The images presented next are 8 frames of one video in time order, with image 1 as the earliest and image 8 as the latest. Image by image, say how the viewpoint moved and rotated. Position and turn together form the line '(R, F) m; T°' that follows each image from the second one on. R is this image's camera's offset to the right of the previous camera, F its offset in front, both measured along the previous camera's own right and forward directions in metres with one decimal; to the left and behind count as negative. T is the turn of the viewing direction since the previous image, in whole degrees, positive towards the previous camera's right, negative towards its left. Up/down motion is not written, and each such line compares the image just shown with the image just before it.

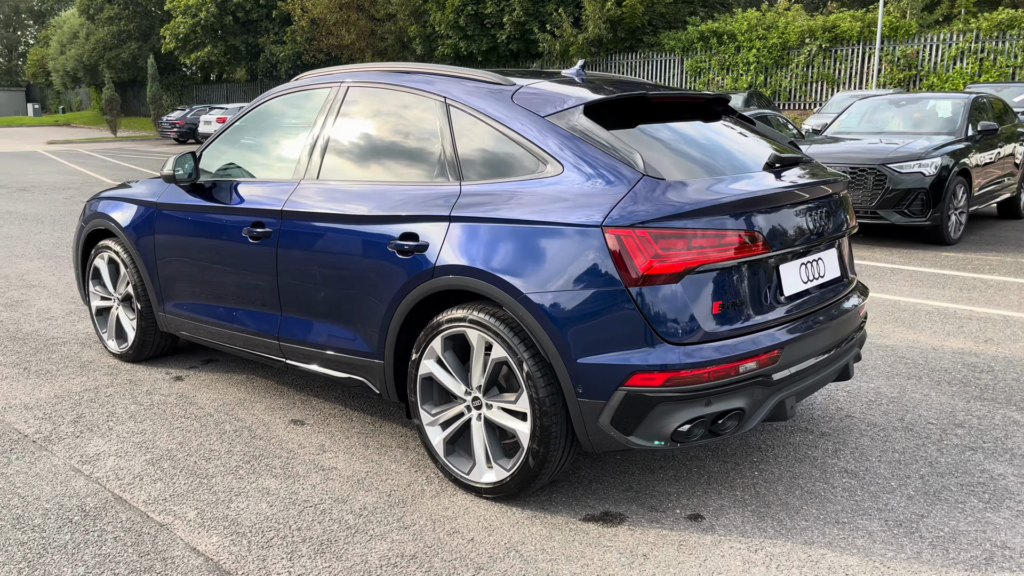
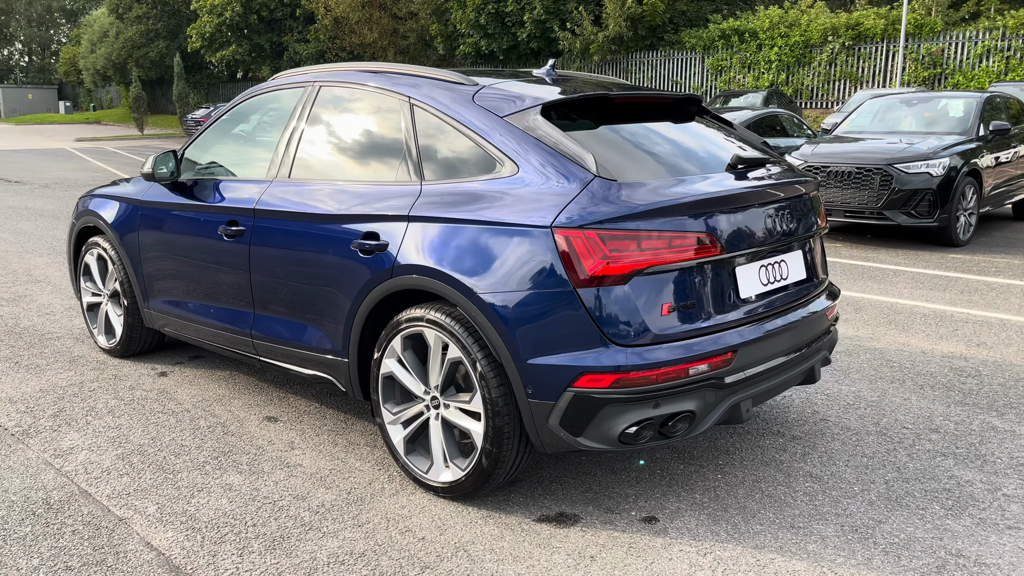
(+0.2, 0.0) m; -2°
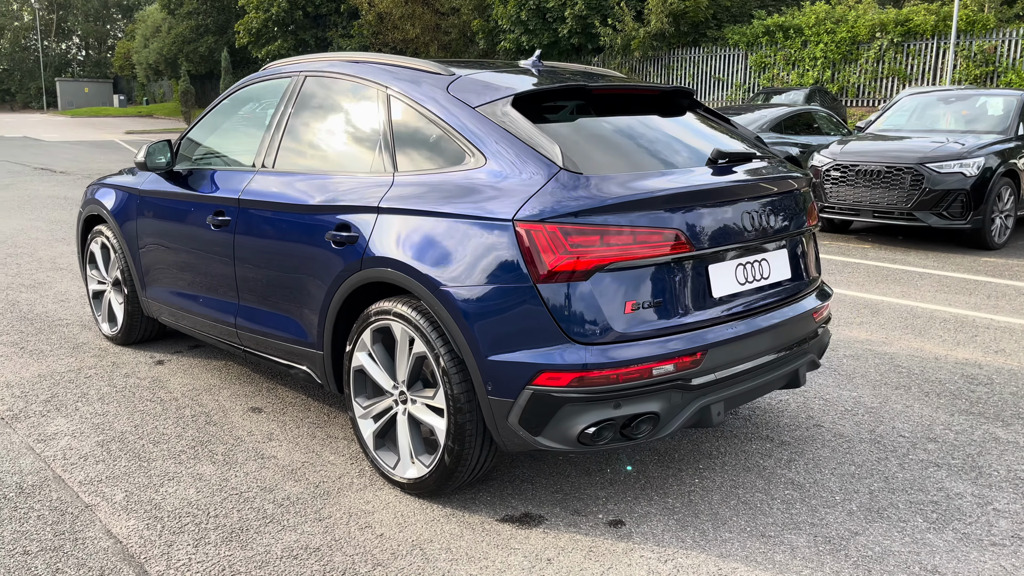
(+0.3, +0.1) m; -3°
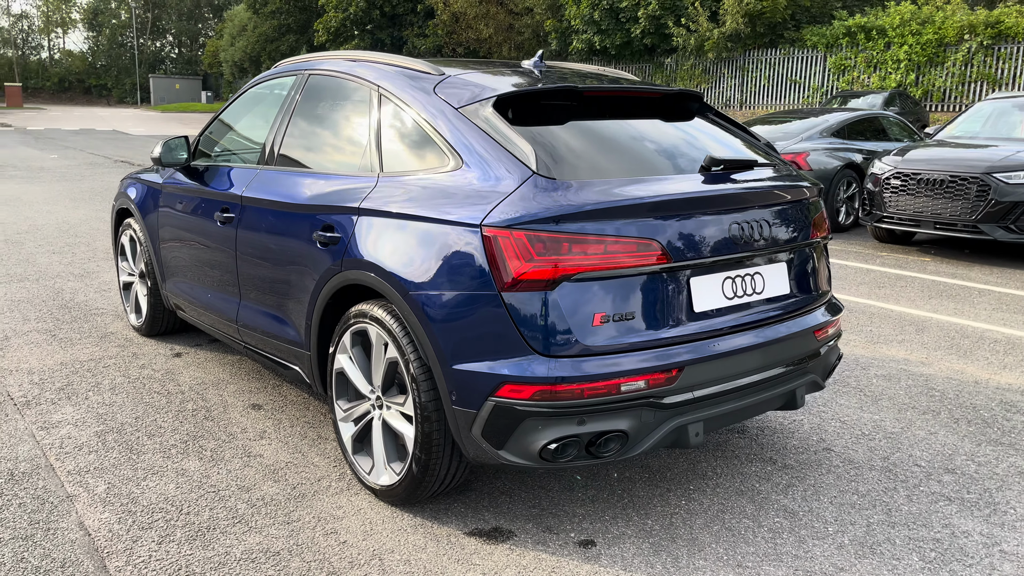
(+0.3, +0.1) m; -5°
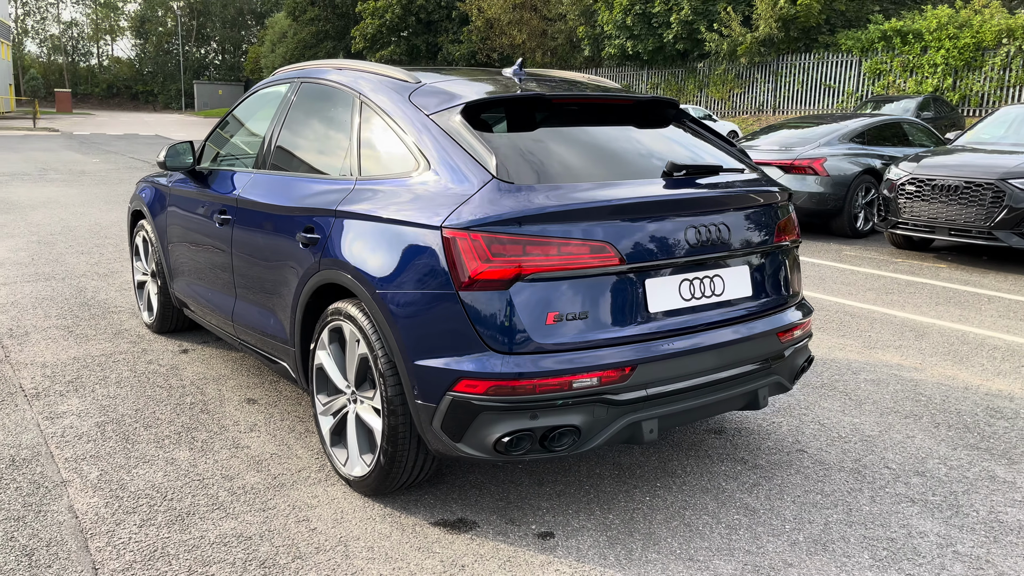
(+0.2, -0.1) m; -3°
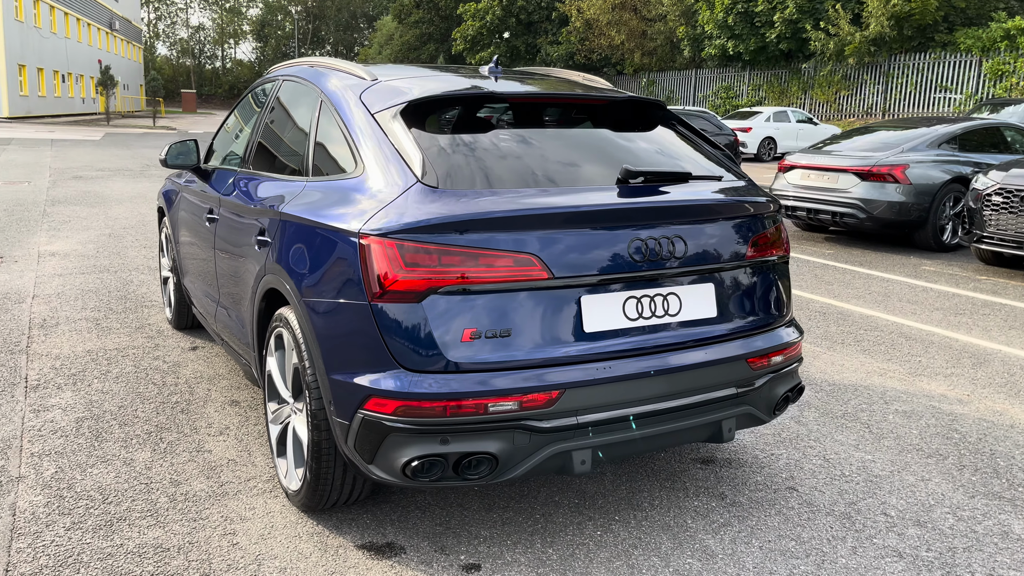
(+0.5, +0.2) m; -7°
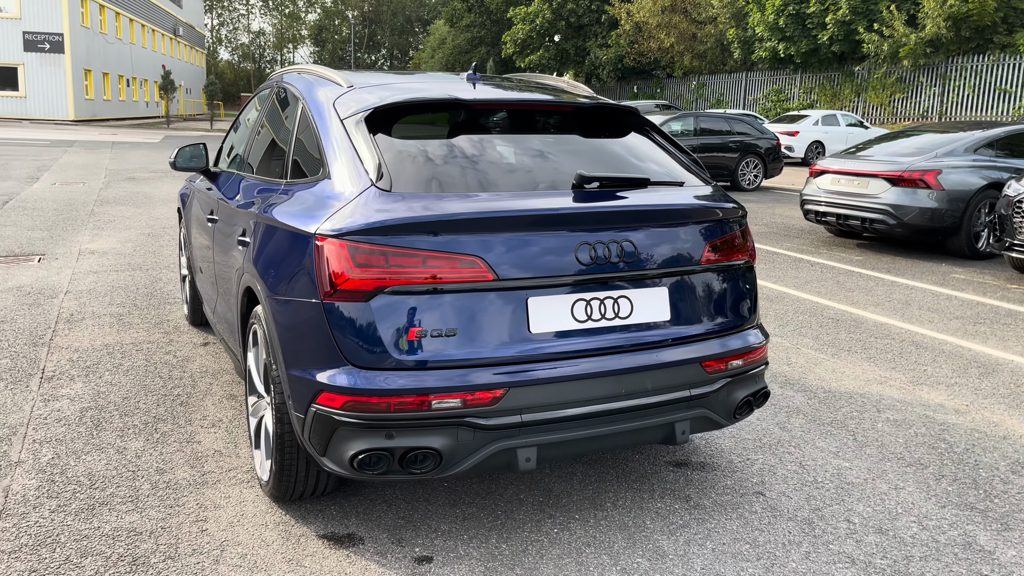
(+0.3, -0.1) m; -4°
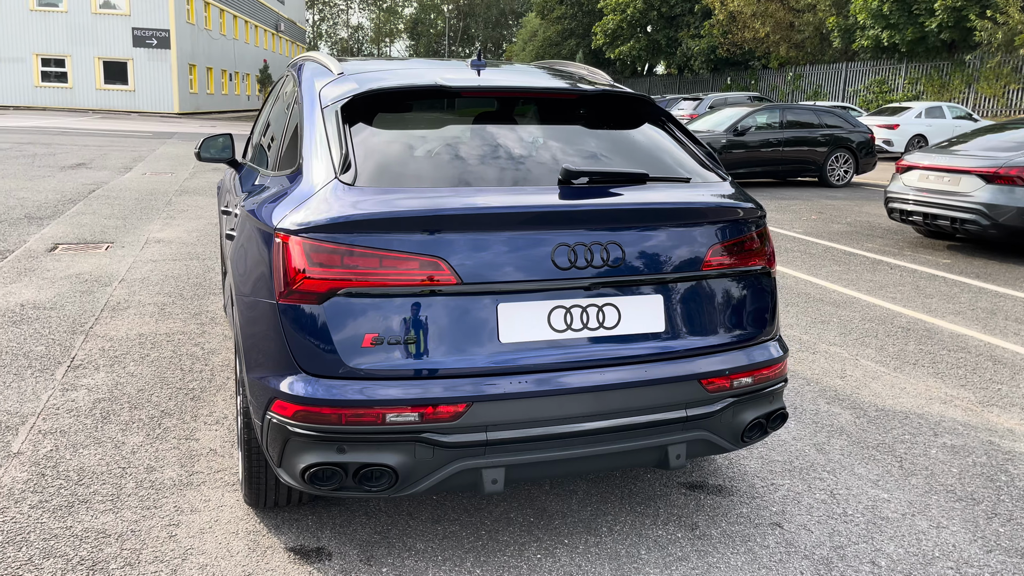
(+0.3, +0.2) m; -6°
